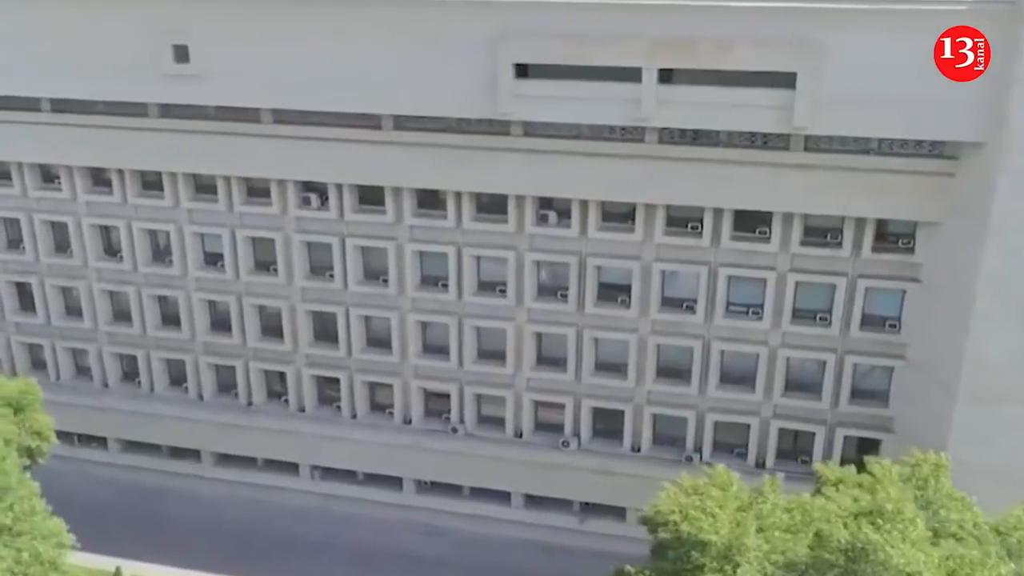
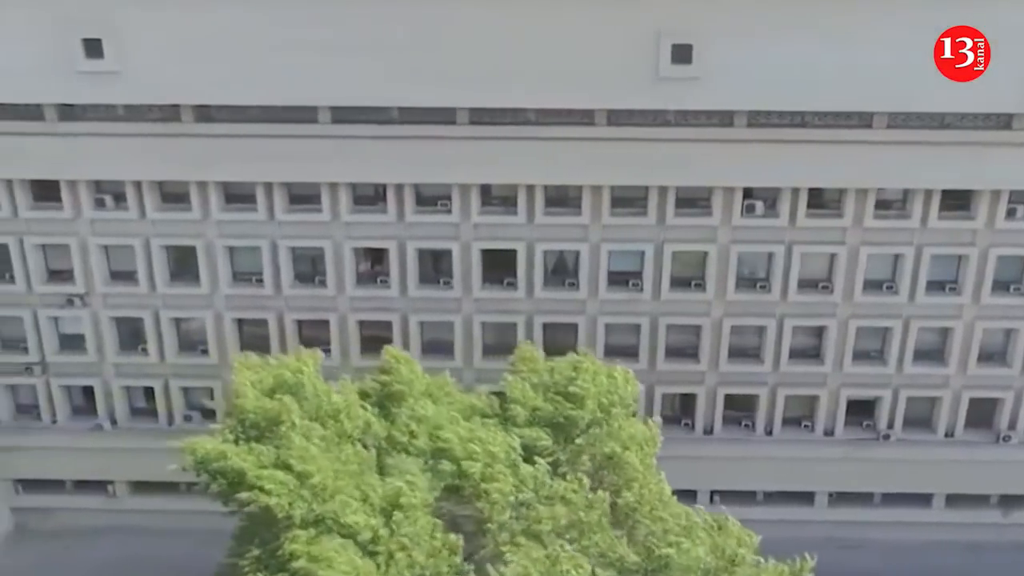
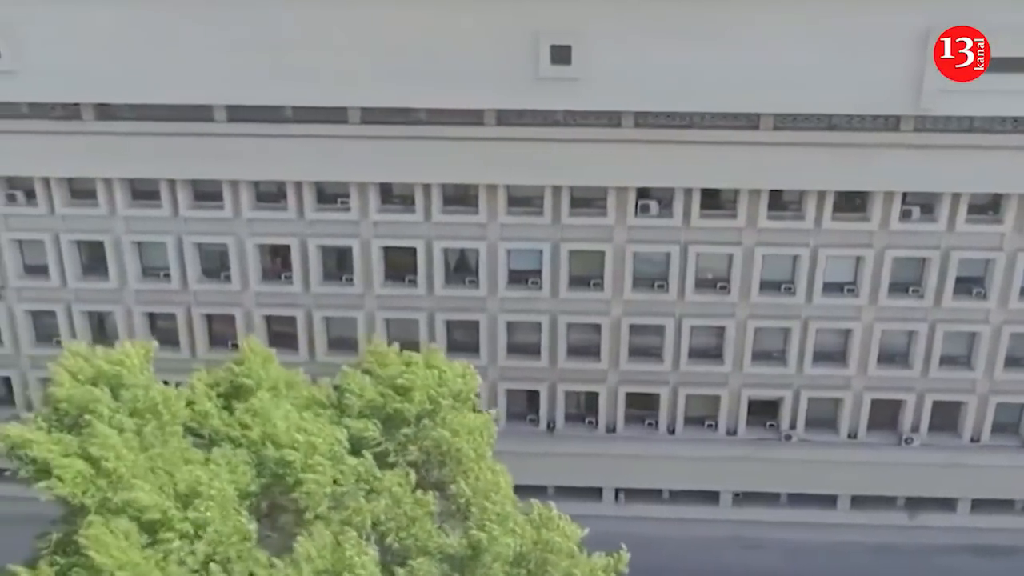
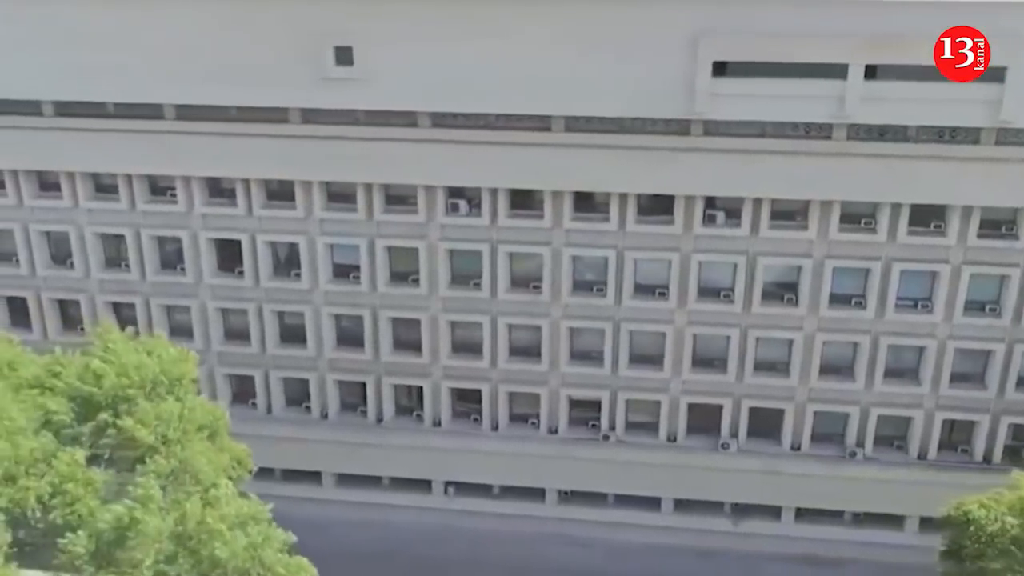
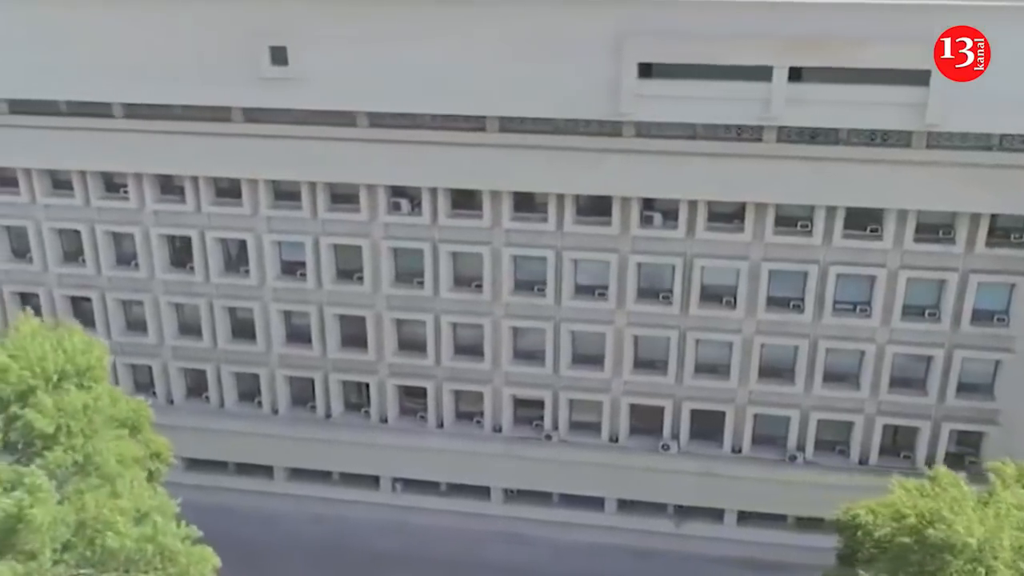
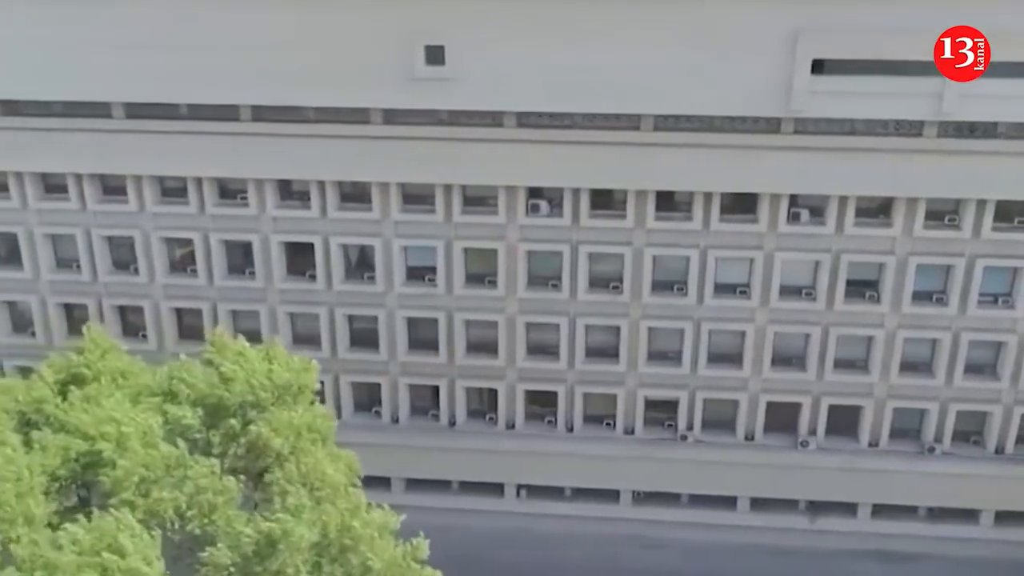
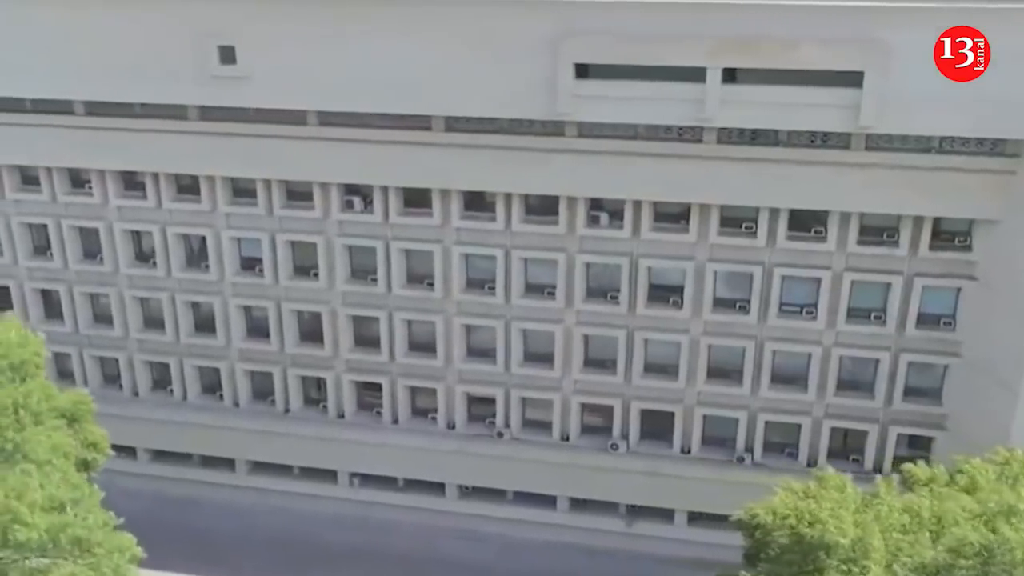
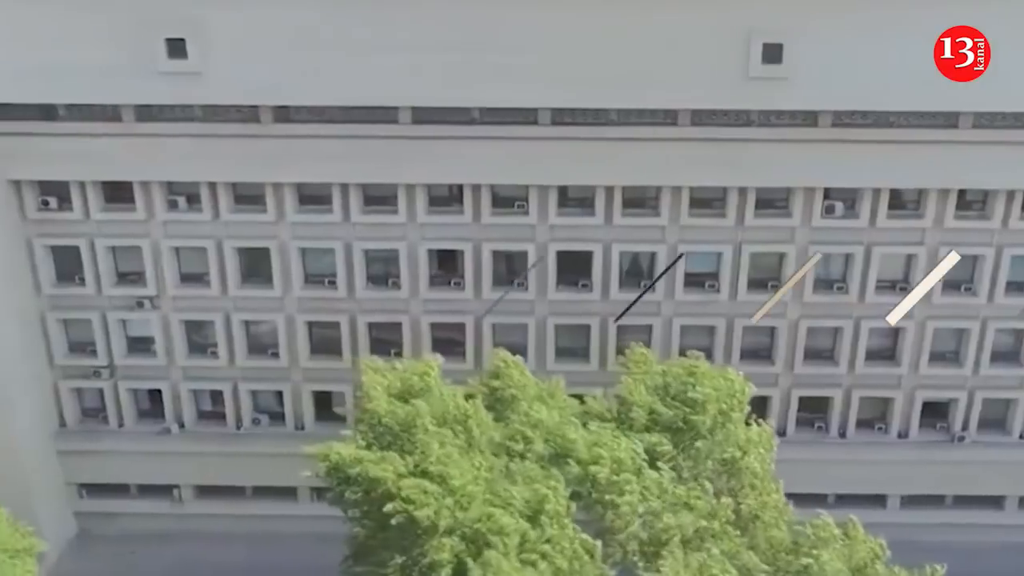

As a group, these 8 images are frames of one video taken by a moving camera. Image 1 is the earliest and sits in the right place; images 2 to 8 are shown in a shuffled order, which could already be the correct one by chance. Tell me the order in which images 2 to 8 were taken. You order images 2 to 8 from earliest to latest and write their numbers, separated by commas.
7, 5, 4, 6, 3, 2, 8
